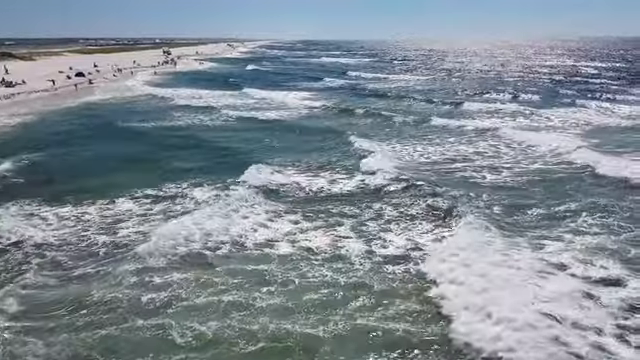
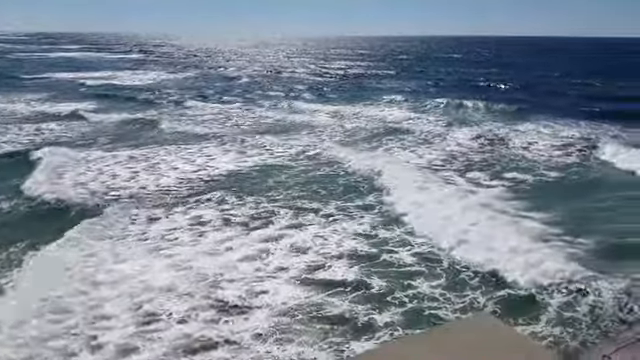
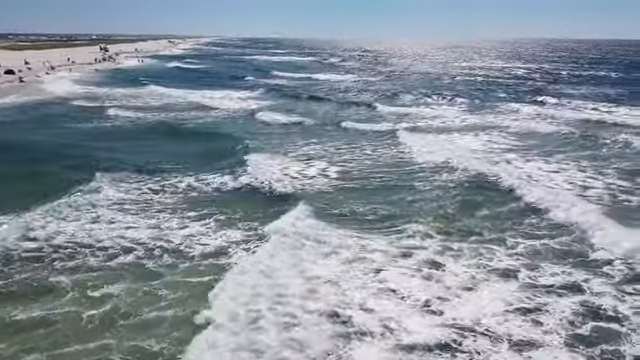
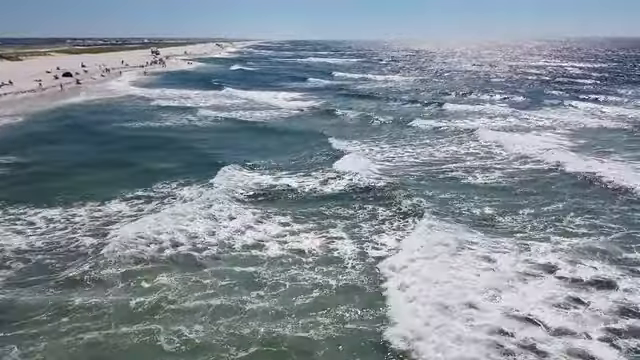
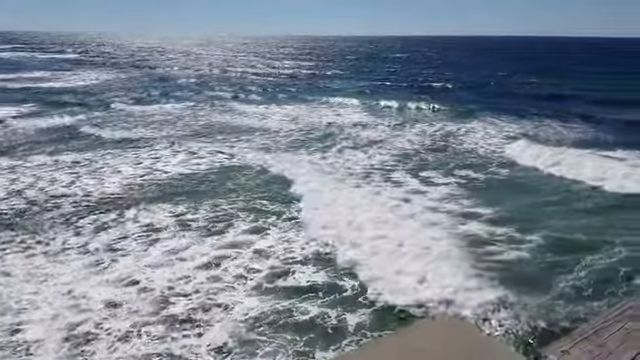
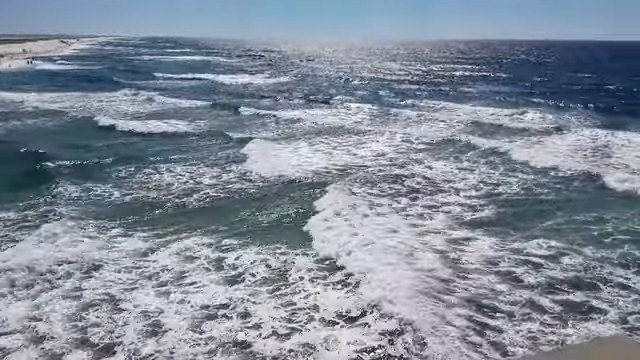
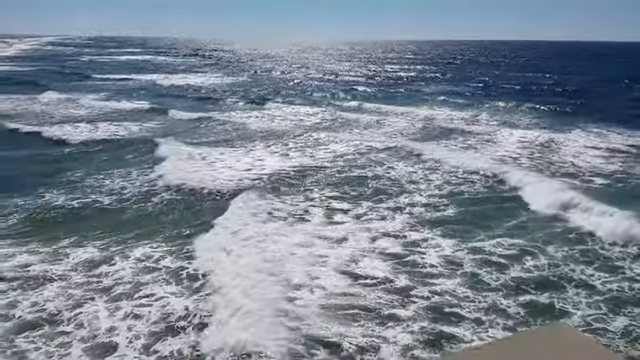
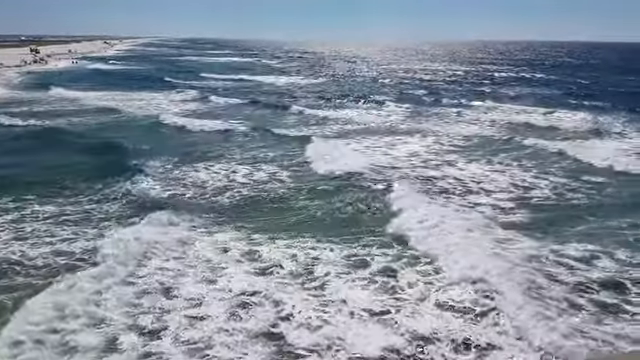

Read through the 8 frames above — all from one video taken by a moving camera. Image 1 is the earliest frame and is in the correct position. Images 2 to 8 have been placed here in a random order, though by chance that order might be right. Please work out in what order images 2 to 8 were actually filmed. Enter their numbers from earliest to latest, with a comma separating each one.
4, 3, 8, 6, 7, 2, 5
